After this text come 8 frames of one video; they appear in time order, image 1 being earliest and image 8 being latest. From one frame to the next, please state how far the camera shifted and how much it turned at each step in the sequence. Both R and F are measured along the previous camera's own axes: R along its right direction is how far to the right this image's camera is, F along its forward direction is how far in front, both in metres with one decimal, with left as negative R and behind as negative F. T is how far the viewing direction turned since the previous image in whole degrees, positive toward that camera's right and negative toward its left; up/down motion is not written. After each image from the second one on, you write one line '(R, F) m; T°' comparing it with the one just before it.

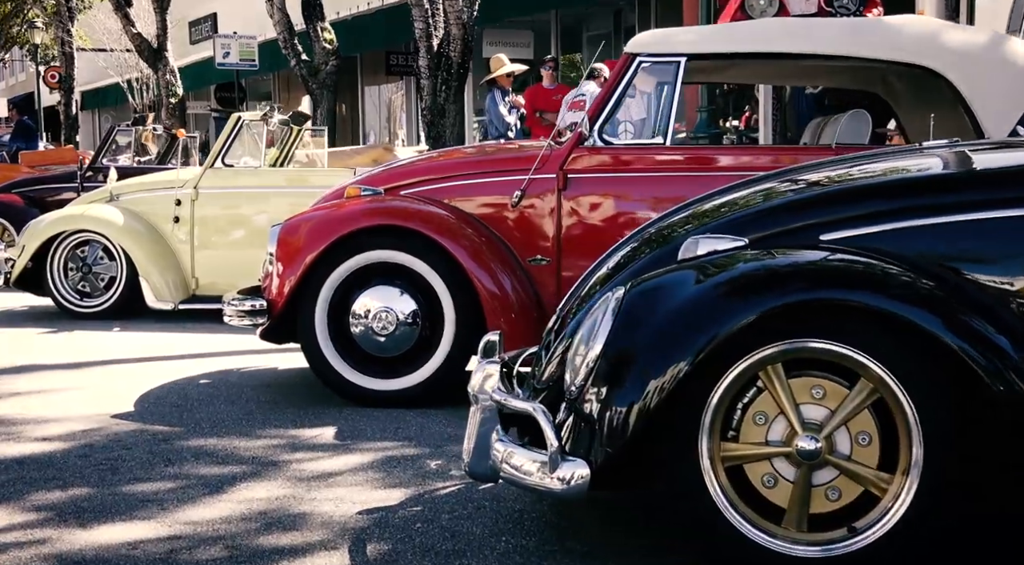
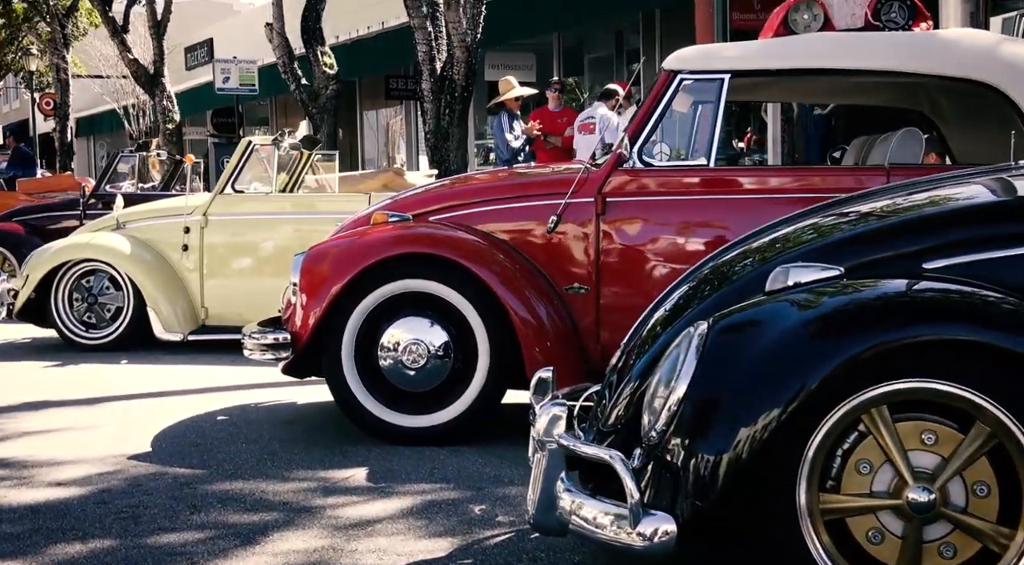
(-0.2, +0.4) m; 0°
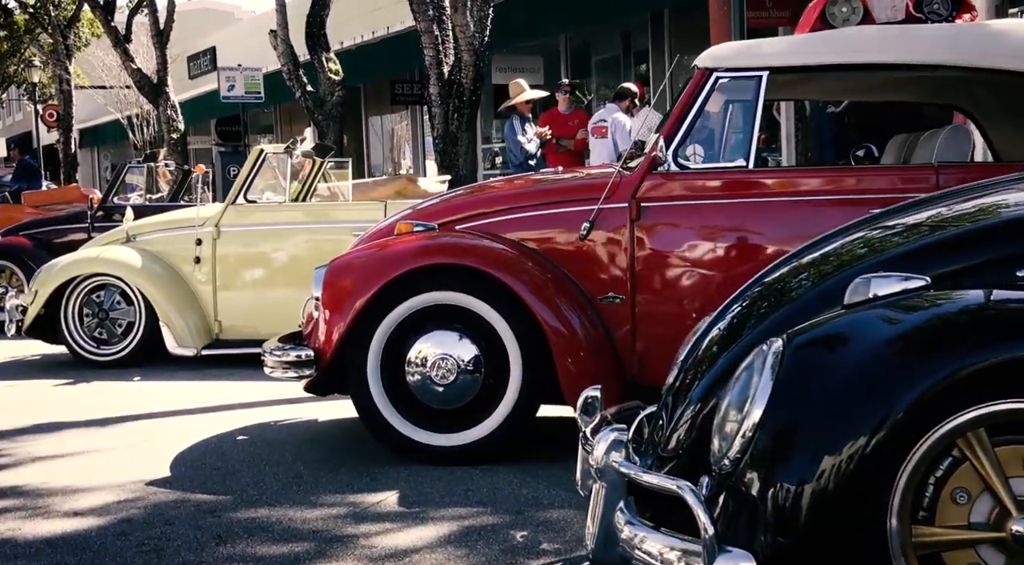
(-0.1, +0.3) m; 0°
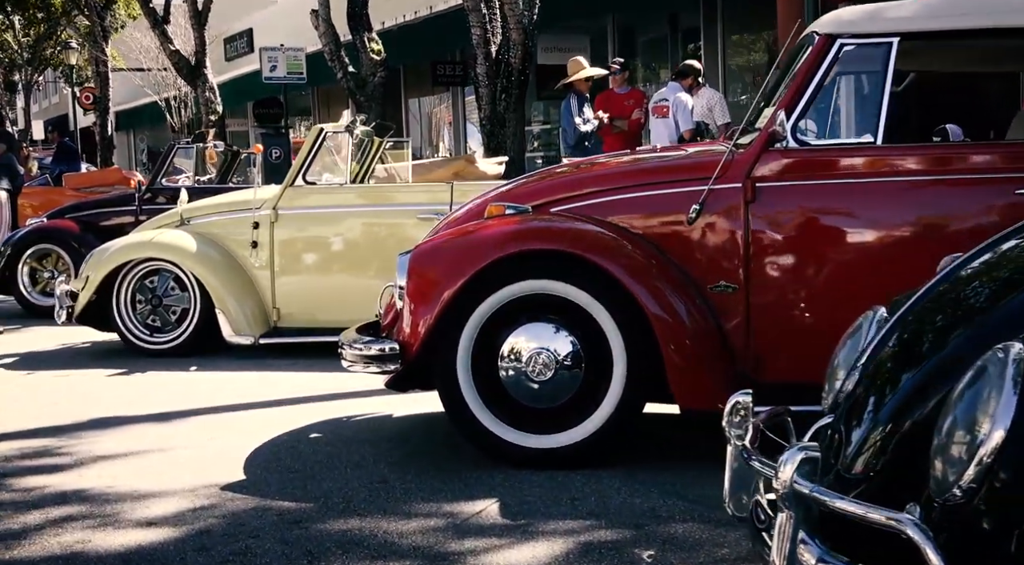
(-0.3, +0.5) m; -1°
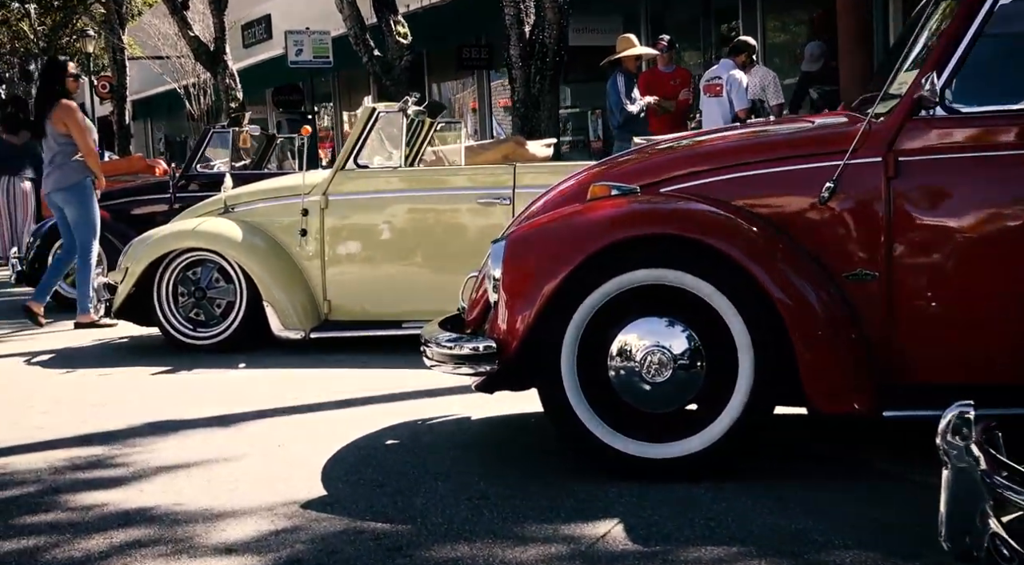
(-0.3, +0.7) m; -1°
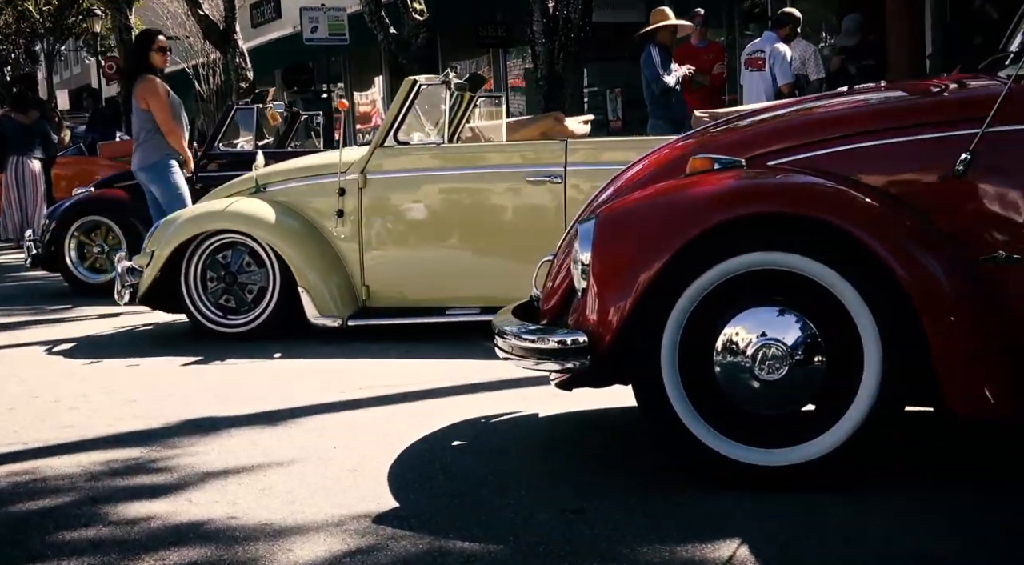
(-0.3, +0.6) m; 0°
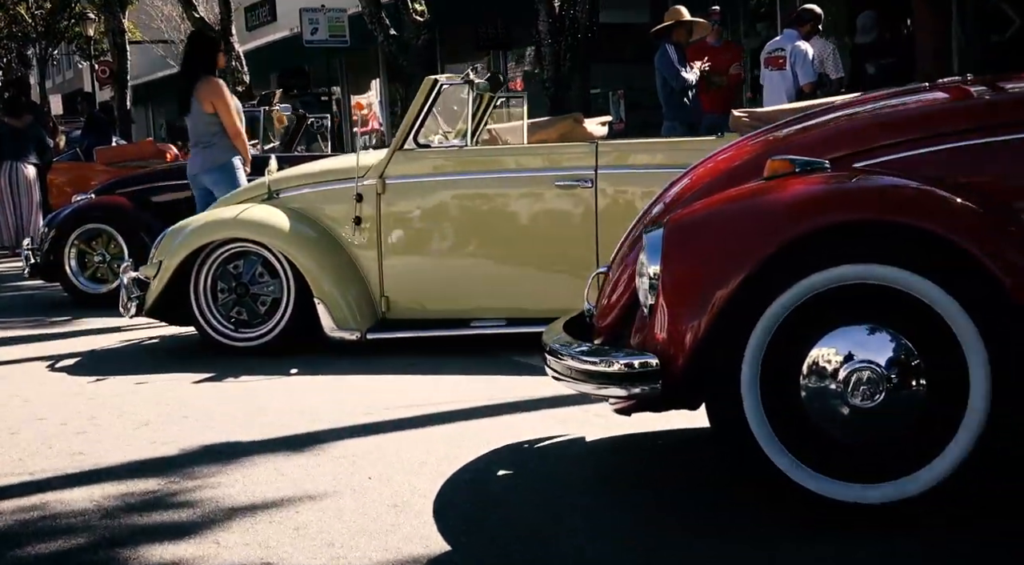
(-0.2, +0.5) m; 0°
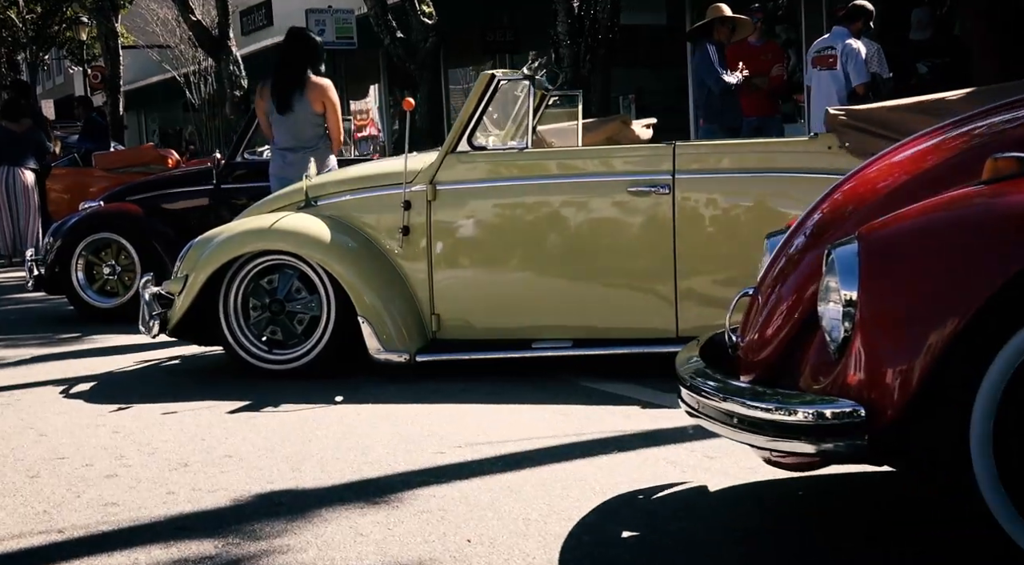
(-0.4, +0.9) m; 0°
